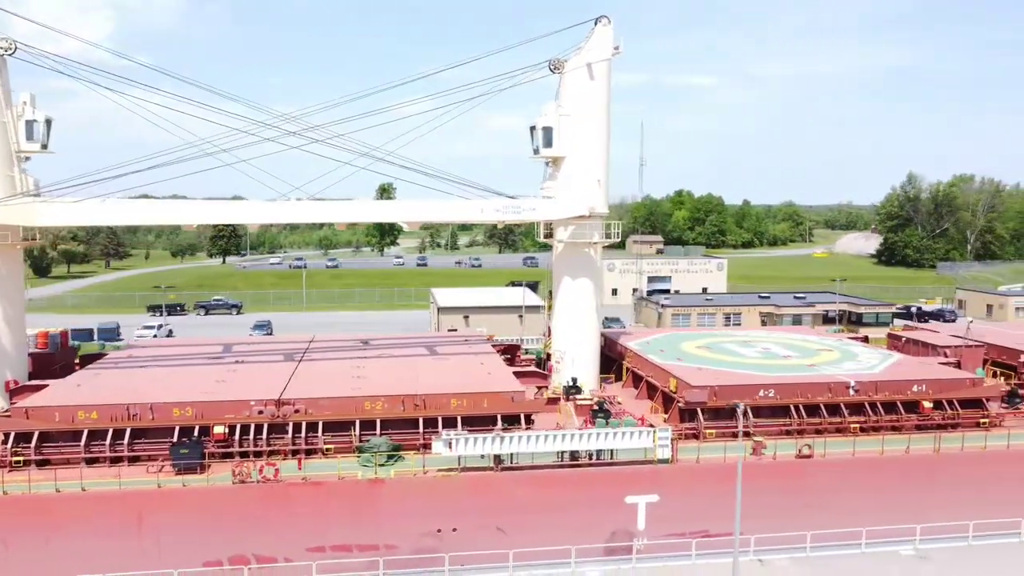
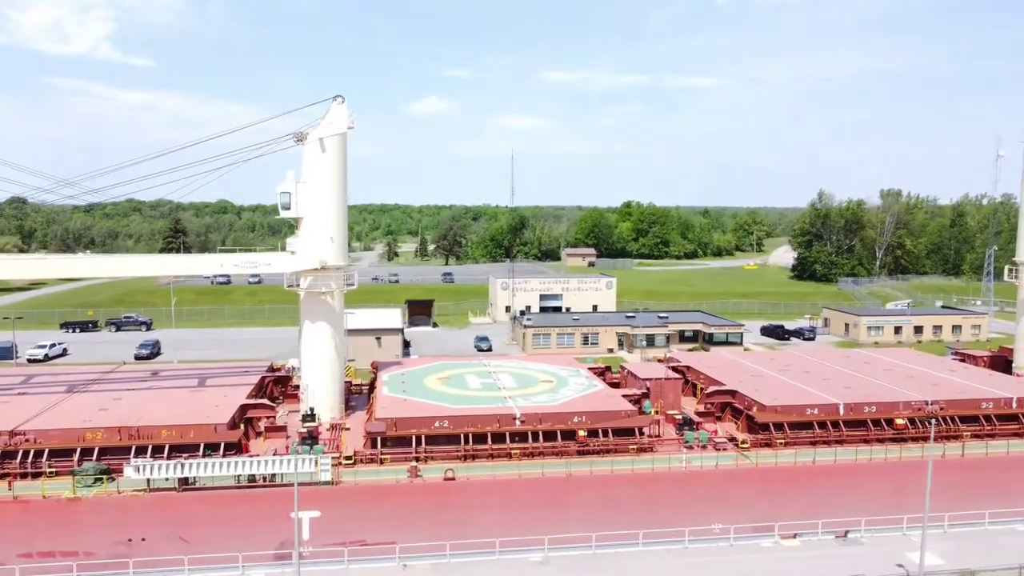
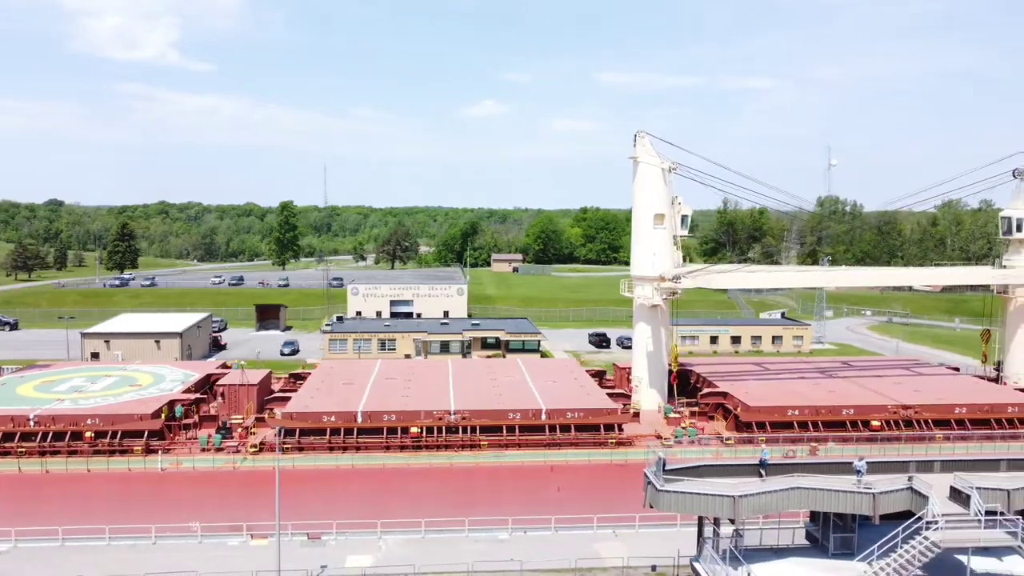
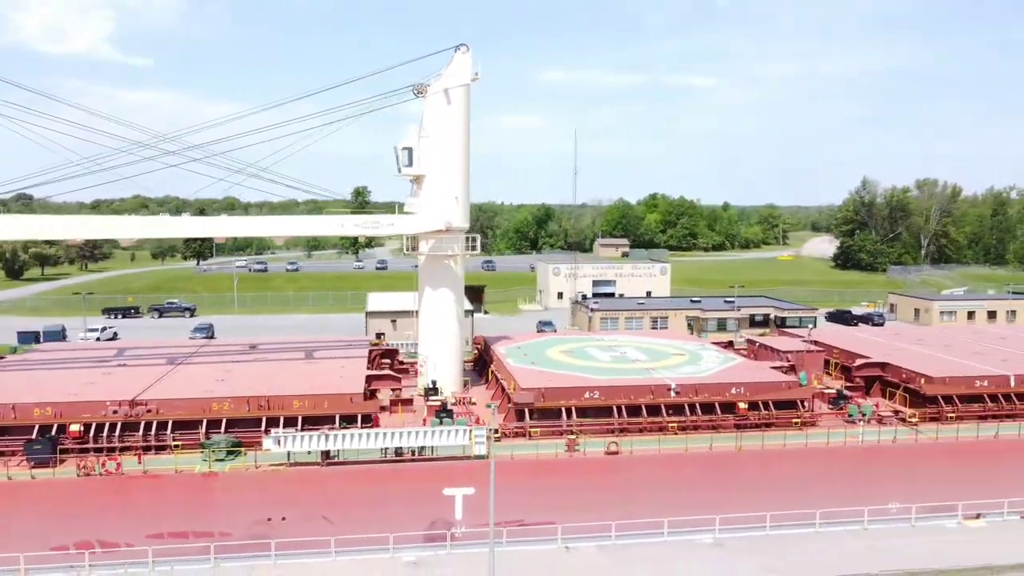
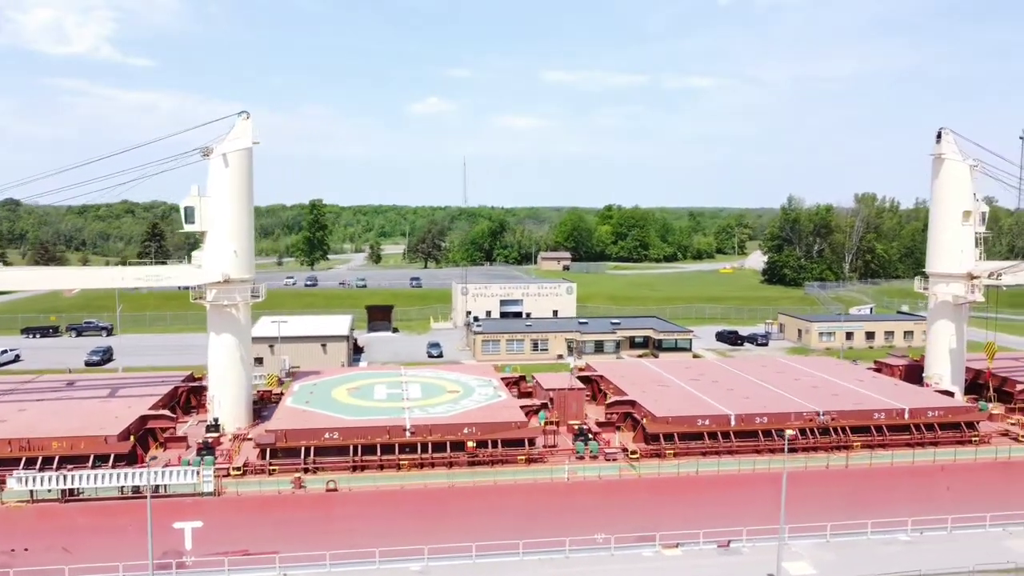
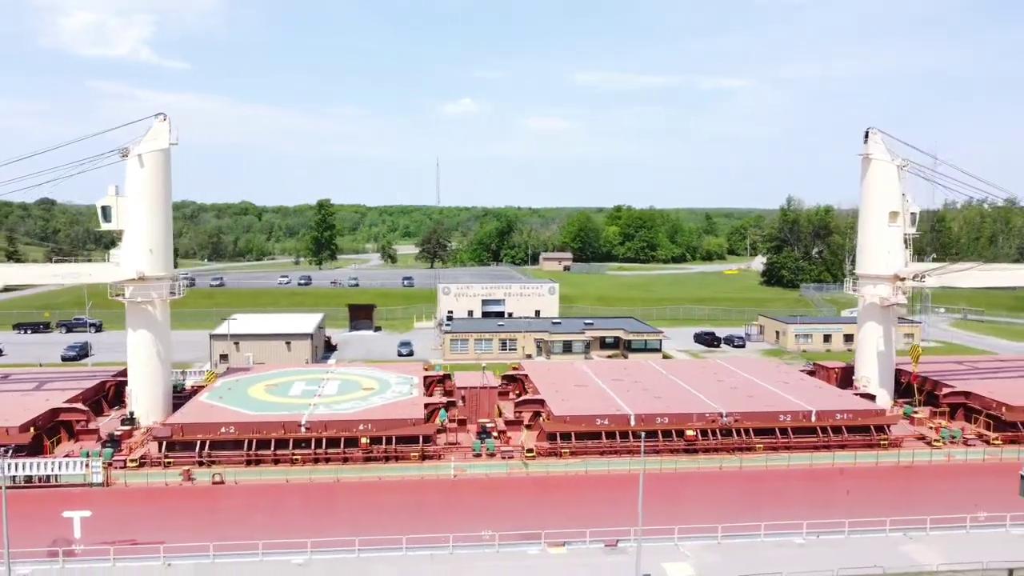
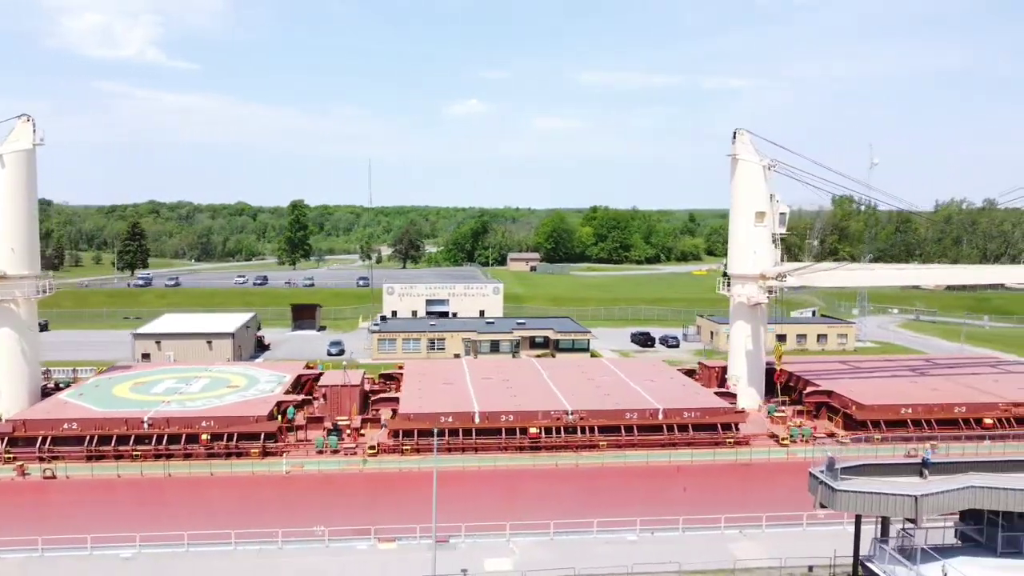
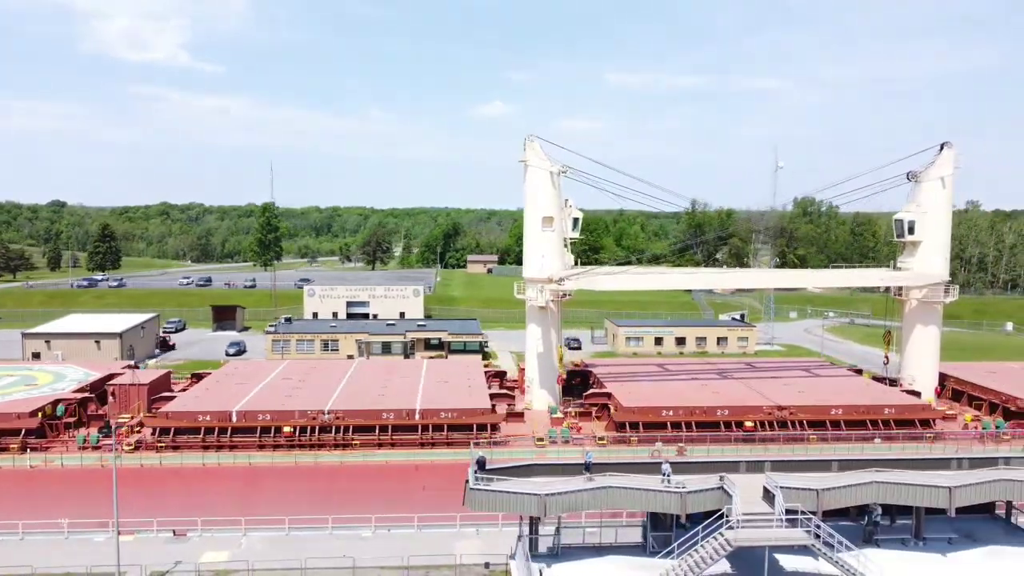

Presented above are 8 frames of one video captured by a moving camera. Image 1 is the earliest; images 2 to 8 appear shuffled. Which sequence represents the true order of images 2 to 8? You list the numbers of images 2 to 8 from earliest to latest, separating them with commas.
4, 2, 5, 6, 7, 3, 8
